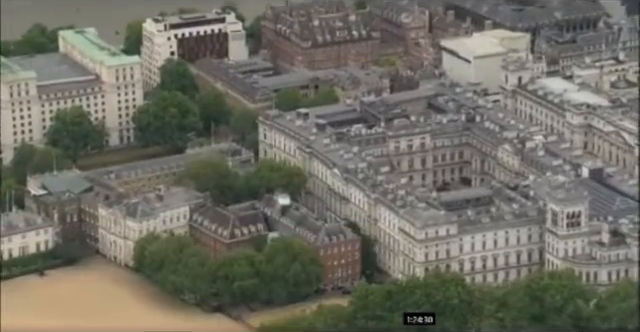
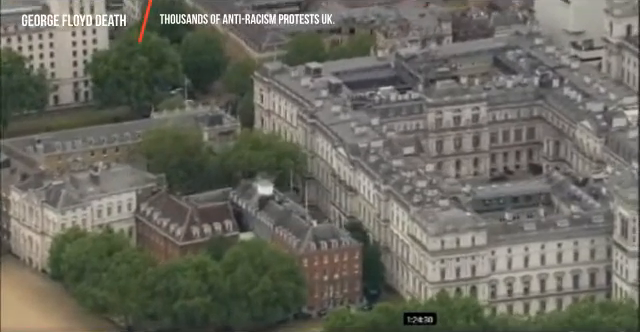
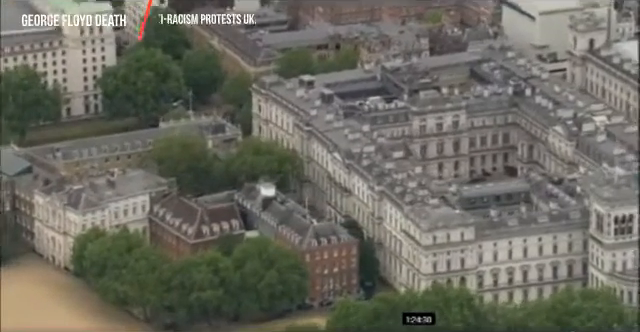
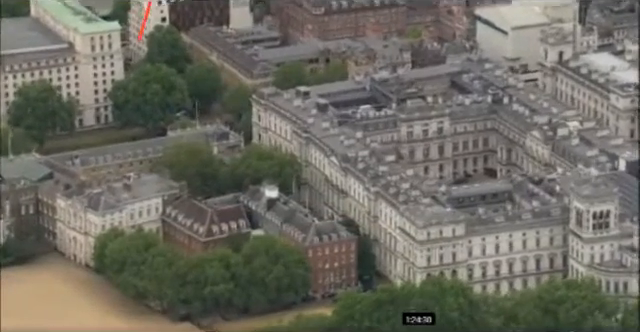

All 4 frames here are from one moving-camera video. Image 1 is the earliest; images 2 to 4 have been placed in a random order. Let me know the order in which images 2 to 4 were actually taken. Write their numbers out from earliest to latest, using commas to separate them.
4, 3, 2
